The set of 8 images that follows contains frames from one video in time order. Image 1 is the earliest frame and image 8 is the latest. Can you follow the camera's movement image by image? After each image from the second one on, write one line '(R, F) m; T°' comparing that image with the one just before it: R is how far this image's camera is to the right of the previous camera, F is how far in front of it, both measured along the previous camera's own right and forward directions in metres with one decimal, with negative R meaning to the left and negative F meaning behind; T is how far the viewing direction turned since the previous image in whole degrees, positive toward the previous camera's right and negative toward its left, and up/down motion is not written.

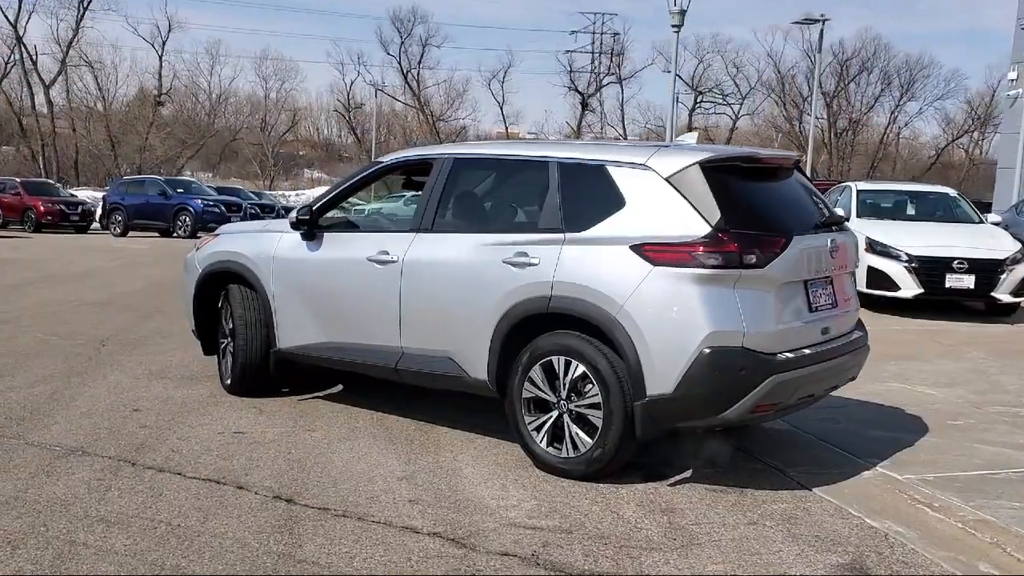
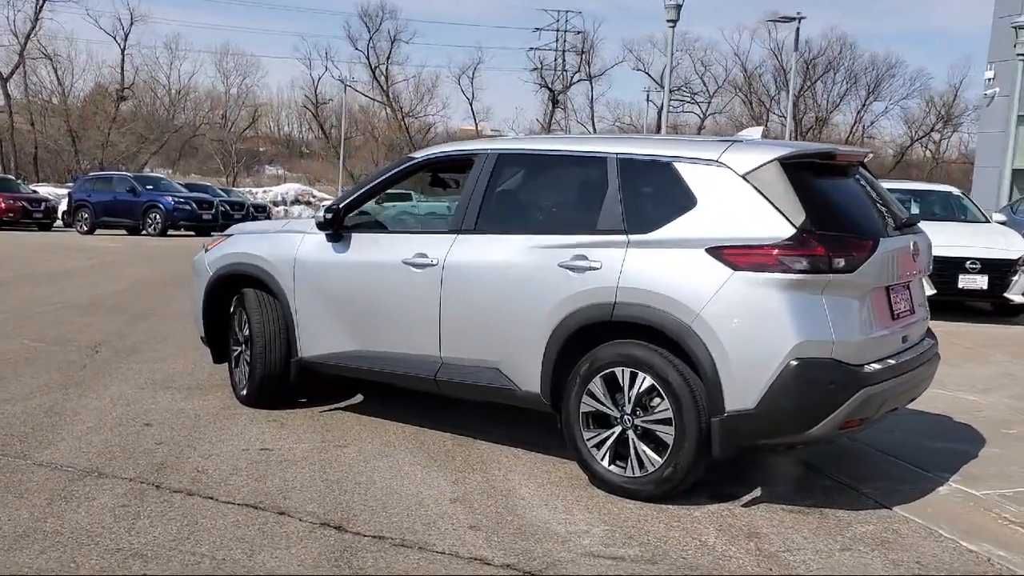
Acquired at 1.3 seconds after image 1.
(-0.4, +0.4) m; +2°
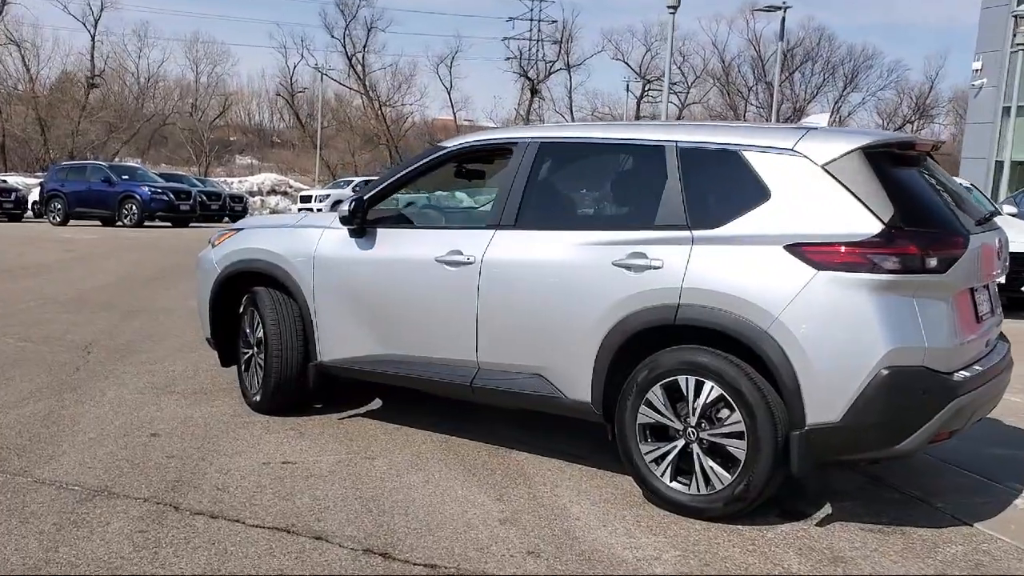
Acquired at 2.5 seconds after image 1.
(-0.3, +0.4) m; +2°
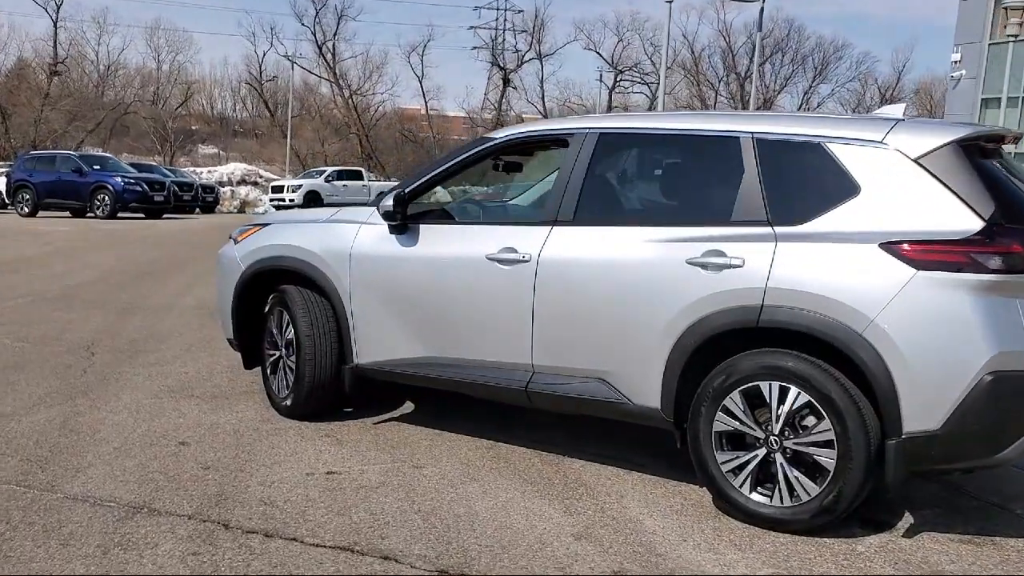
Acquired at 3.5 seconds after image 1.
(-0.4, +0.3) m; +2°
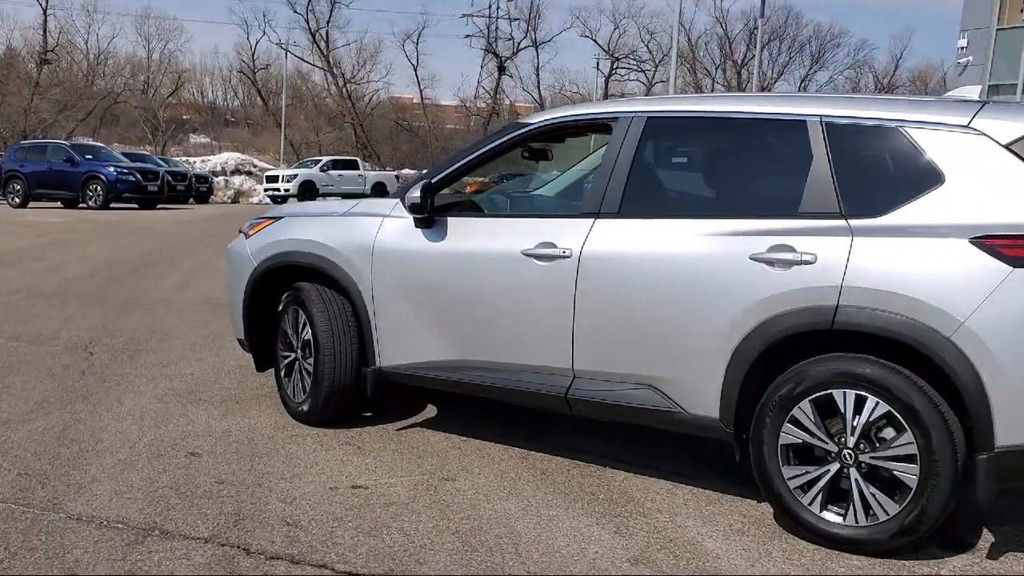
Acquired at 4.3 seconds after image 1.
(-0.2, +0.4) m; 0°
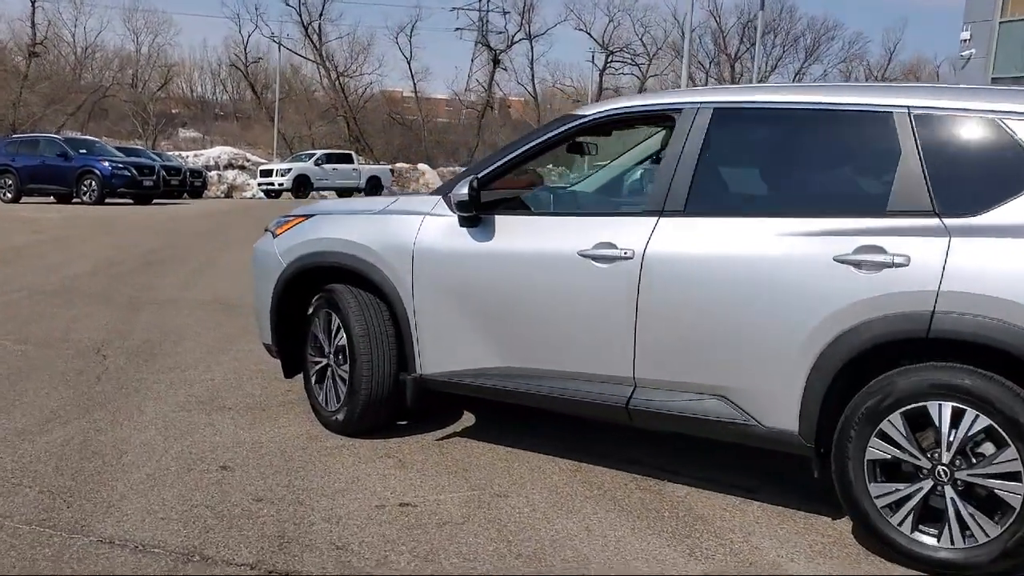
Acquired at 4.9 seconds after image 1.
(-0.3, +0.3) m; +1°
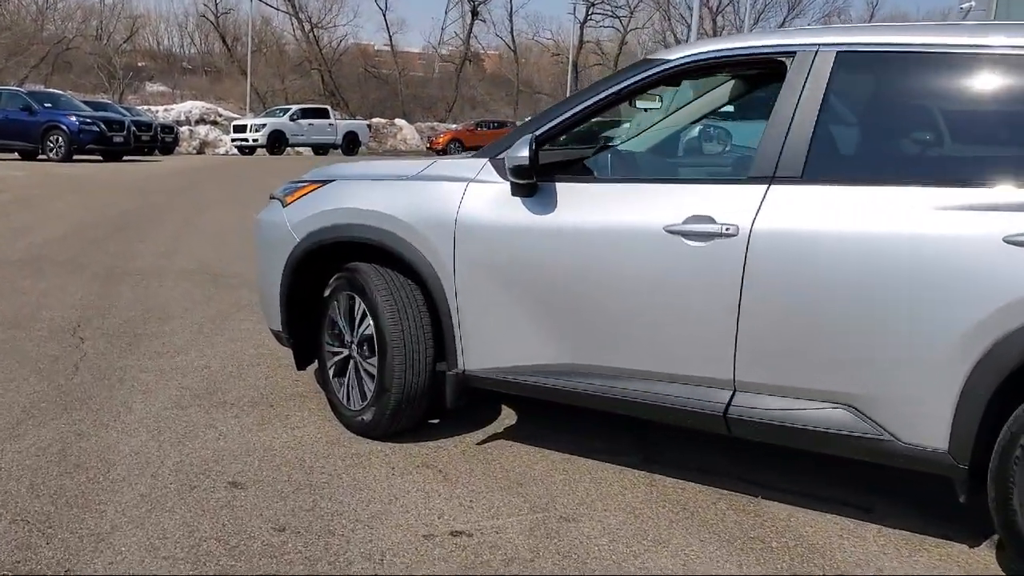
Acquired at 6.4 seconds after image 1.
(-0.3, +0.7) m; +2°
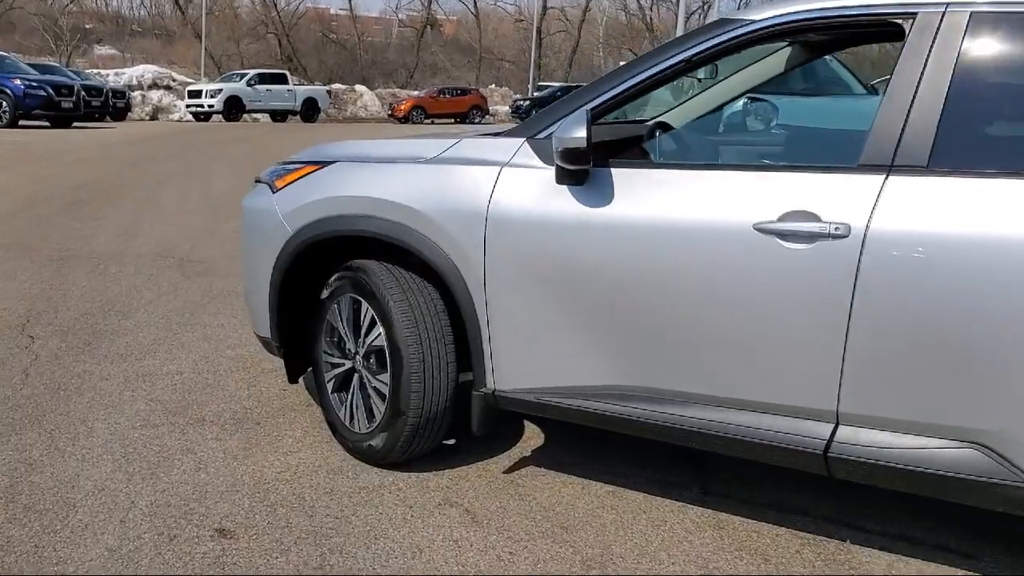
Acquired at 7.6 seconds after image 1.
(-0.3, +0.6) m; +2°
